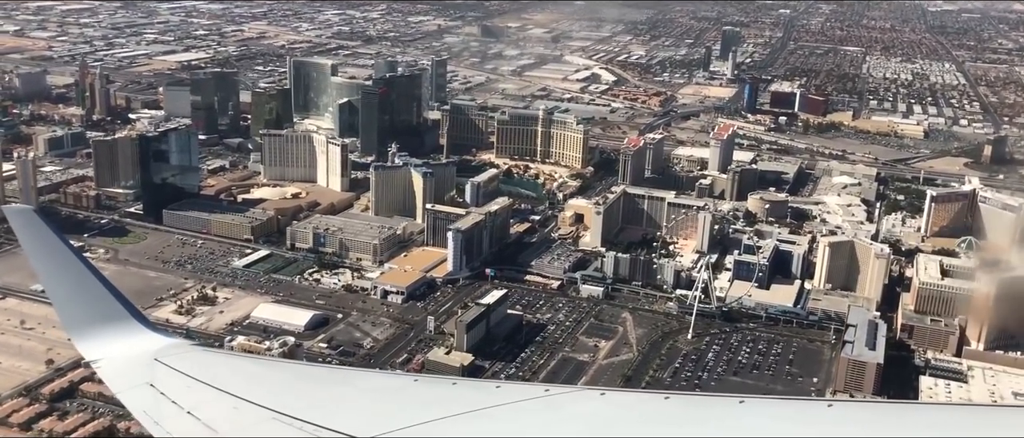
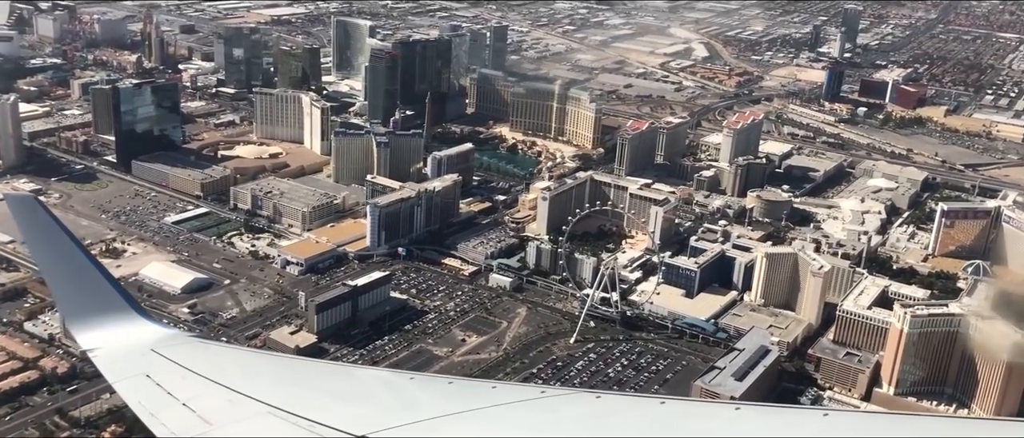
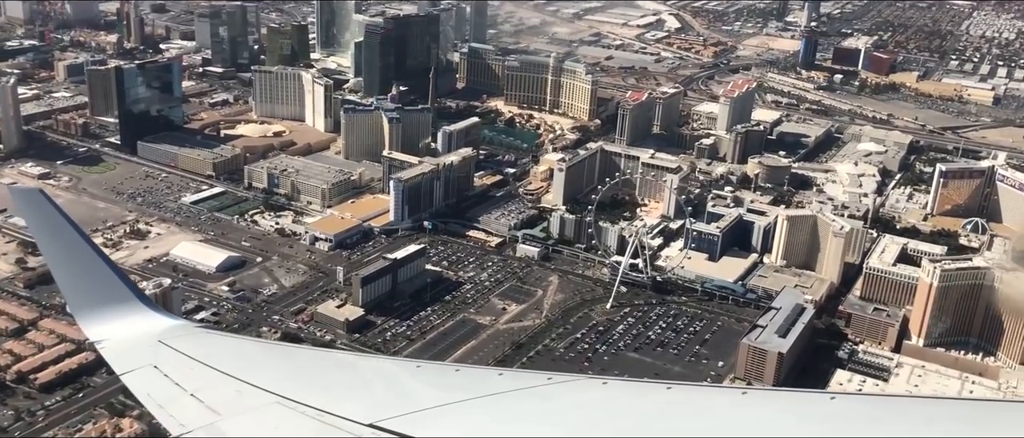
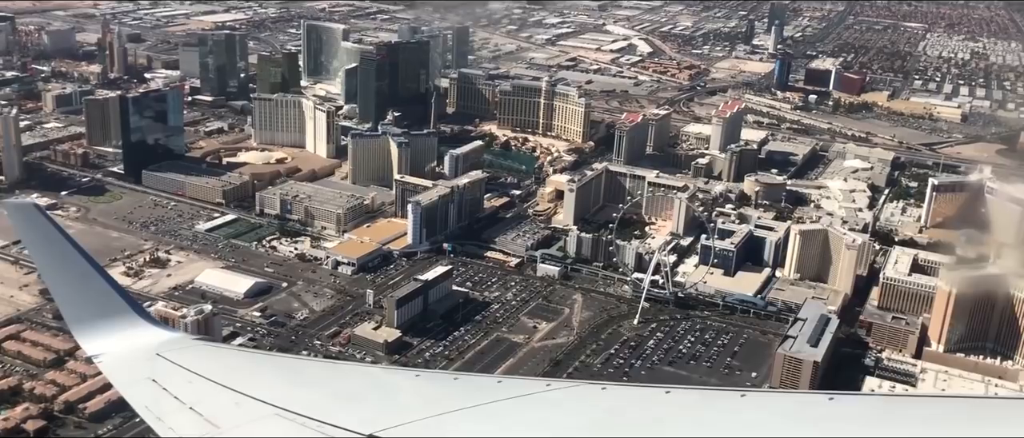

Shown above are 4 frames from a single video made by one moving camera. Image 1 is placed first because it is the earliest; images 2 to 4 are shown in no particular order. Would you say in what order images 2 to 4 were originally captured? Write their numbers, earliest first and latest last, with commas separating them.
4, 3, 2
